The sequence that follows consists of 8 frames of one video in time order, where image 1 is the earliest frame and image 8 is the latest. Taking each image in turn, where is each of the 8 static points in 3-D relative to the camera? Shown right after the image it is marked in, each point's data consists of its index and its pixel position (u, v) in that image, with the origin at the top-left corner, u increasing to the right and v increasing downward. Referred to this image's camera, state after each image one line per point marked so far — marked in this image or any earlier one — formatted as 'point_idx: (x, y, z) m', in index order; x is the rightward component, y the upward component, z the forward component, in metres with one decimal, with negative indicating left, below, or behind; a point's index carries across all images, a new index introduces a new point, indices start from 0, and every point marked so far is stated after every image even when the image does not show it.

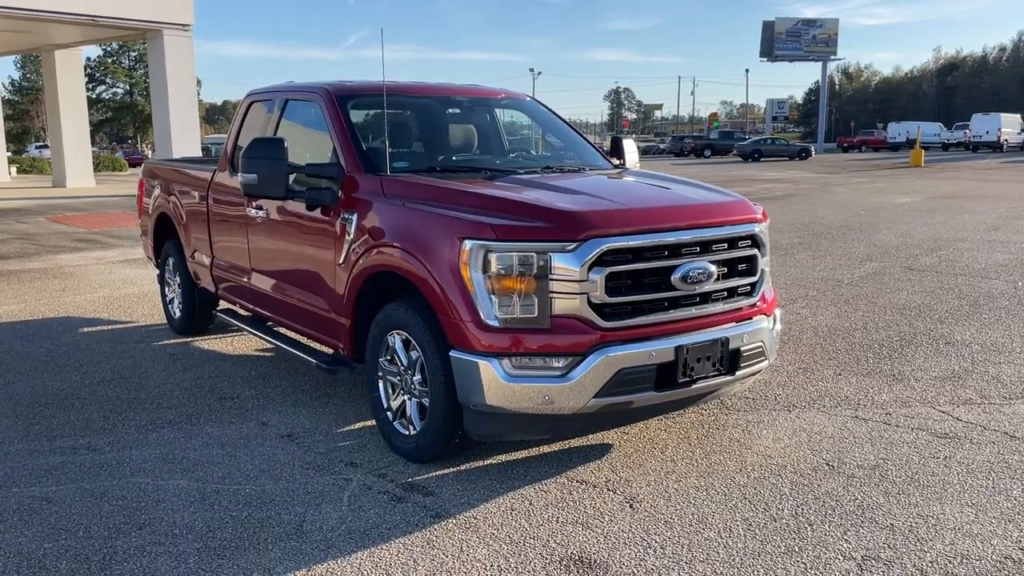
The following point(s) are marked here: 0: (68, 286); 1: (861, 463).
0: (-5.4, 0.0, +10.6) m
1: (+1.7, -0.8, +4.2) m
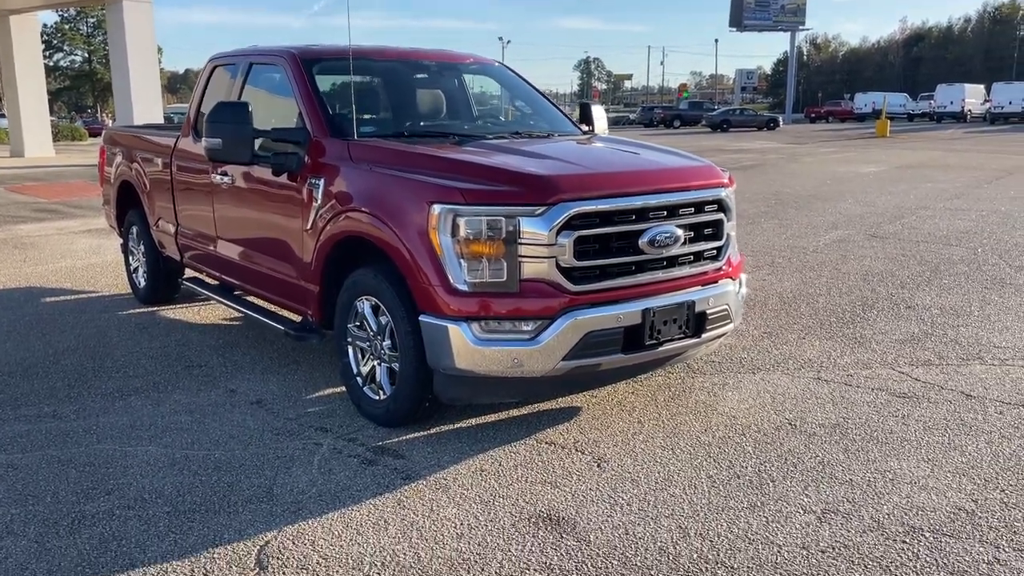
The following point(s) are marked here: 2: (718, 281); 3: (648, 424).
0: (-5.7, +0.4, +10.4) m
1: (+1.5, -0.7, +4.3) m
2: (+1.0, 0.0, +4.4) m
3: (+0.7, -0.7, +4.3) m
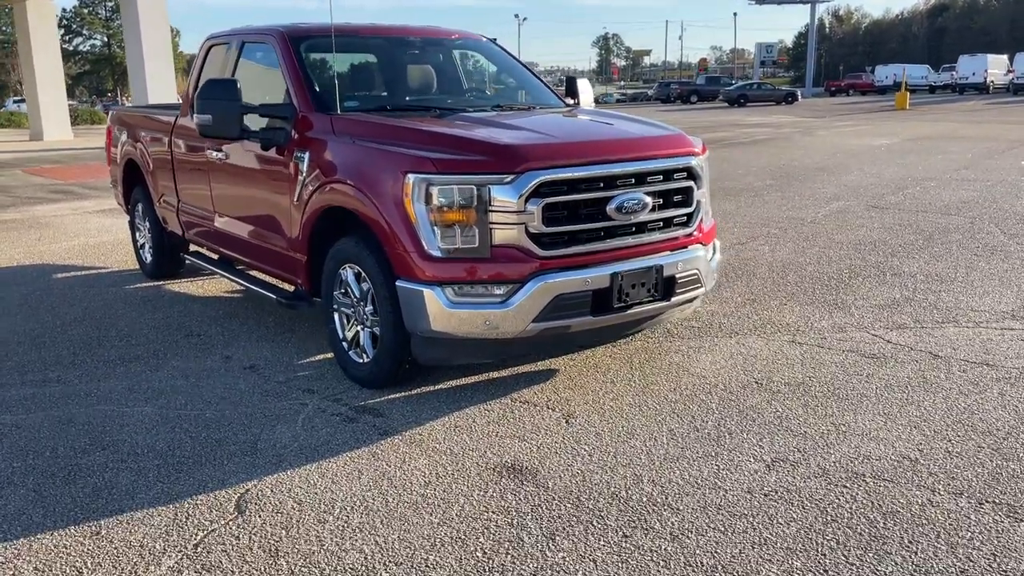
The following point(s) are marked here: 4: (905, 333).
0: (-5.7, +0.6, +10.7) m
1: (+1.4, -0.5, +4.4) m
2: (+0.9, +0.2, +4.6) m
3: (+0.6, -0.5, +4.5) m
4: (+2.4, -0.3, +5.3) m
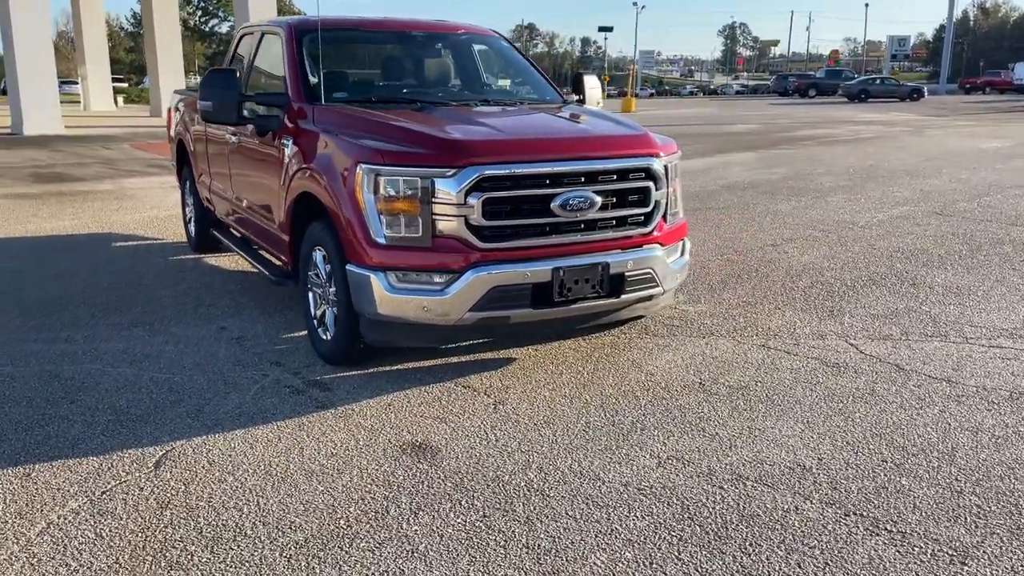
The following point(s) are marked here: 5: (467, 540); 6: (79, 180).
0: (-5.1, +1.1, +11.5) m
1: (+1.1, -0.5, +4.5) m
2: (+0.7, +0.2, +4.7) m
3: (+0.3, -0.5, +4.6) m
4: (+2.2, -0.3, +5.2) m
5: (-0.2, -0.8, +2.9) m
6: (-7.2, +1.8, +14.6) m
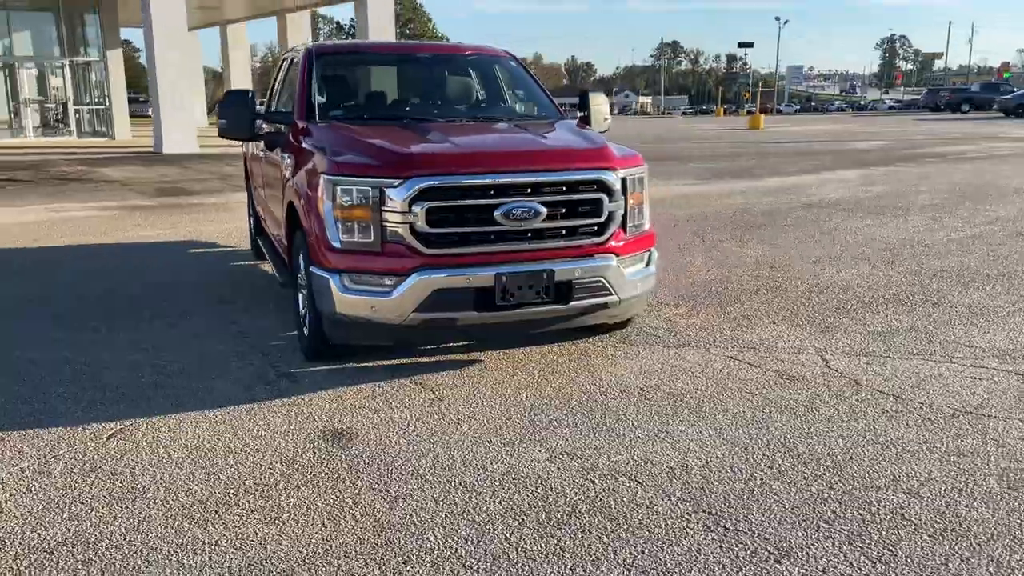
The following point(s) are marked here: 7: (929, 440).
0: (-4.2, +1.0, +12.5) m
1: (+0.8, -0.5, +4.6) m
2: (+0.5, +0.2, +4.8) m
3: (0.0, -0.5, +4.8) m
4: (+2.0, -0.4, +5.1) m
5: (-0.7, -0.8, +3.2) m
6: (-5.8, +1.7, +15.9) m
7: (+1.8, -0.7, +3.8) m
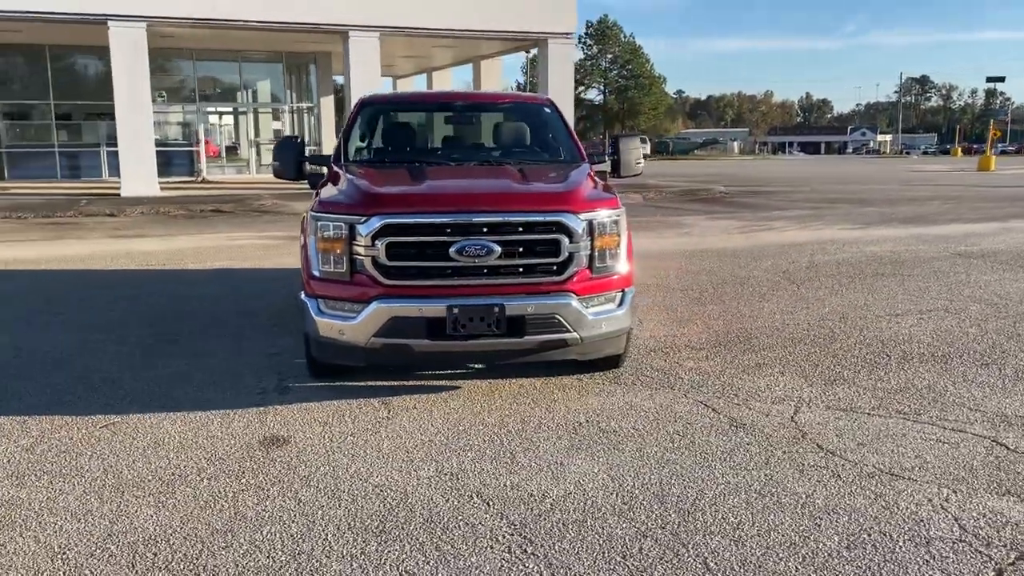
0: (-2.4, +0.6, +13.7) m
1: (+0.5, -0.7, +4.7) m
2: (+0.2, 0.0, +5.1) m
3: (-0.2, -0.7, +5.1) m
4: (+1.8, -0.7, +4.9) m
5: (-1.3, -0.9, +3.7) m
6: (-3.1, +1.2, +17.3) m
7: (+1.3, -0.9, +3.7) m
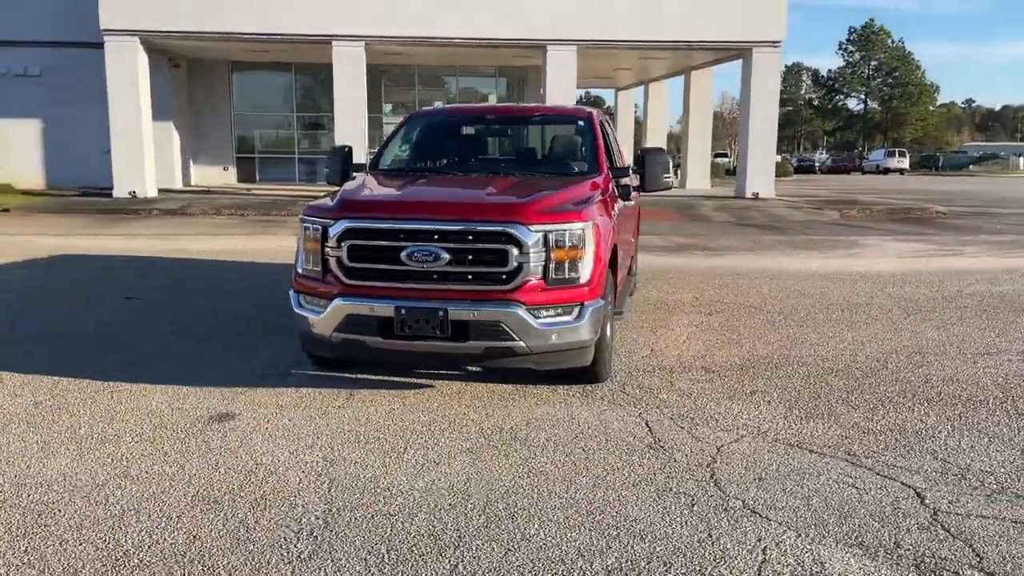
0: (-0.2, +0.5, +14.2) m
1: (0.0, -0.8, +4.8) m
2: (-0.1, -0.1, +5.2) m
3: (-0.5, -0.7, +5.4) m
4: (+1.4, -0.8, +4.7) m
5: (-2.0, -0.8, +4.3) m
6: (+0.2, +1.1, +17.9) m
7: (+0.5, -1.0, +3.6) m
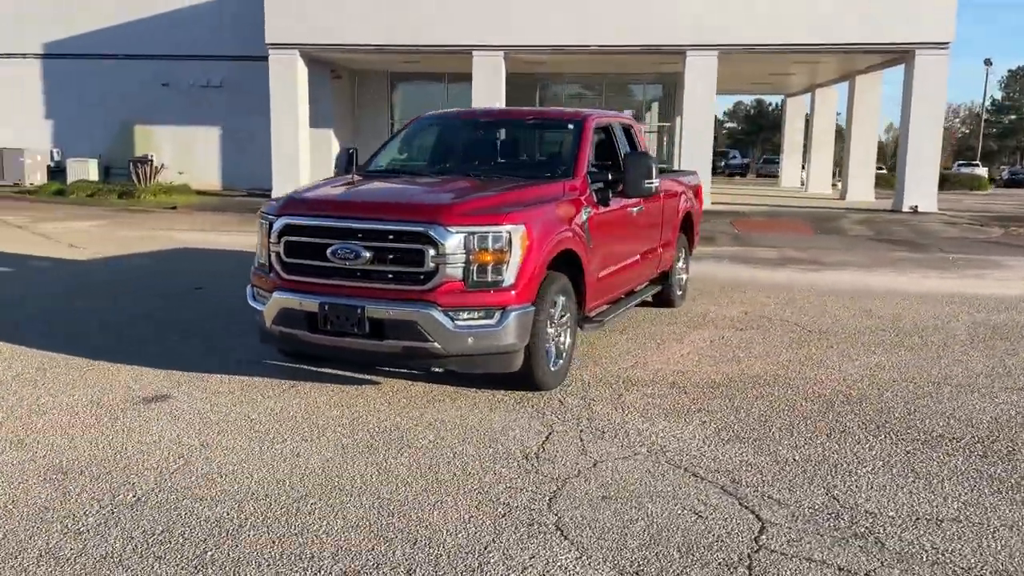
0: (+1.2, +0.4, +14.1) m
1: (-0.6, -0.8, +4.8) m
2: (-0.5, -0.1, +5.2) m
3: (-1.0, -0.7, +5.5) m
4: (+0.7, -0.9, +4.4) m
5: (-2.6, -0.8, +4.8) m
6: (+2.4, +0.9, +17.6) m
7: (-0.3, -1.0, +3.6) m
